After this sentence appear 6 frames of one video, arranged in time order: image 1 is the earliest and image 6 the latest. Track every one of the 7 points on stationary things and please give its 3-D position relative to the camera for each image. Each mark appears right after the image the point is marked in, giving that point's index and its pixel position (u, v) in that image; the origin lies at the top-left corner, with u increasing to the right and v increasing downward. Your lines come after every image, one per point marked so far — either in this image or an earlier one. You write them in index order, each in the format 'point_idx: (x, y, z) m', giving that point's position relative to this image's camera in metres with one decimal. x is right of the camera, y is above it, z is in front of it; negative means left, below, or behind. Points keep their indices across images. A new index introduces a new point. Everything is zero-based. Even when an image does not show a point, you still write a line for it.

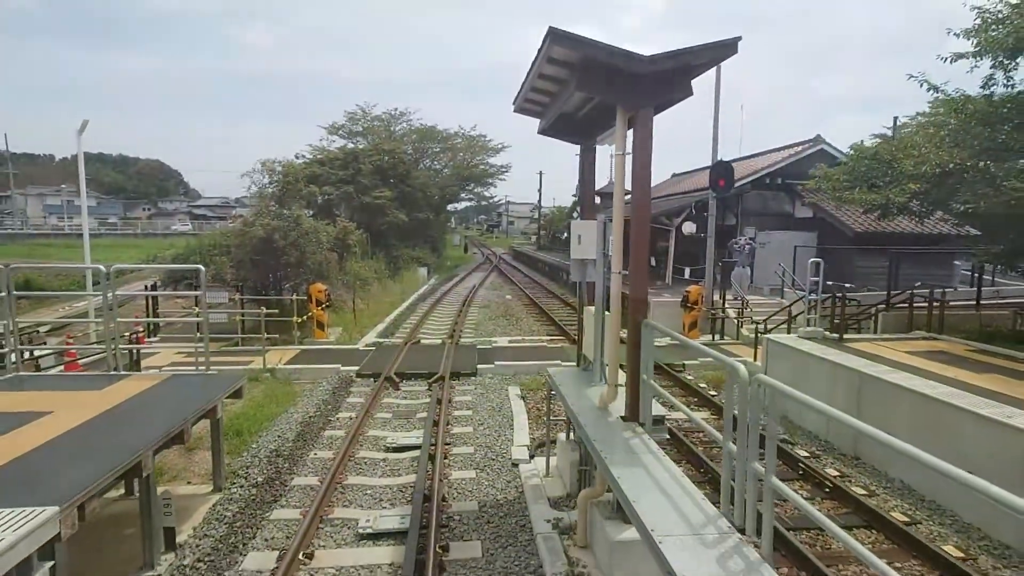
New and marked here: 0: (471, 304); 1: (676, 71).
0: (-1.8, -0.6, +15.6) m
1: (+1.5, +2.0, +3.3) m
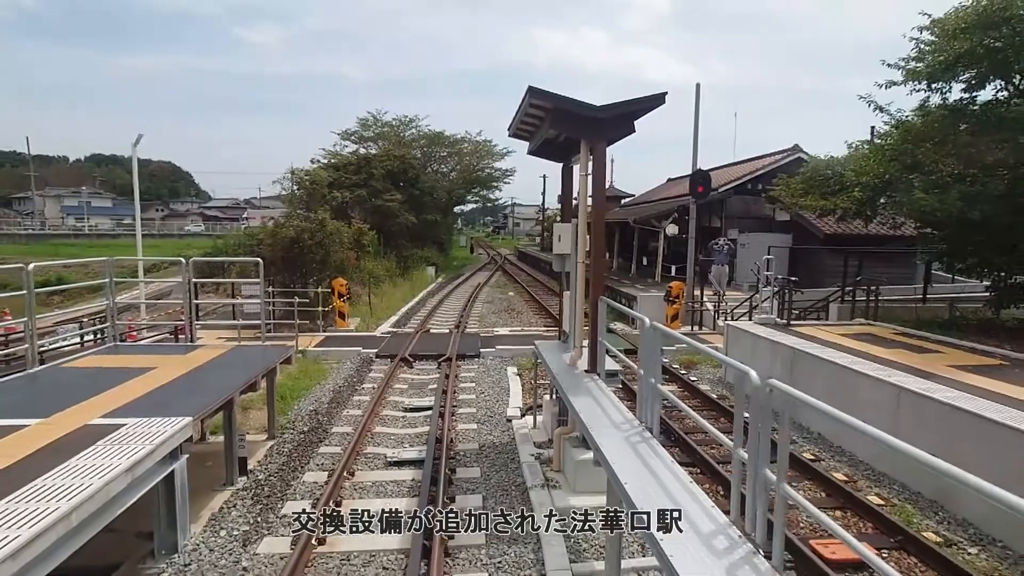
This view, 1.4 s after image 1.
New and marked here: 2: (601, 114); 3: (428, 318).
0: (-1.7, -0.5, +16.8) m
1: (+1.4, +2.2, +4.5) m
2: (+1.1, +2.2, +4.5) m
3: (-3.0, -1.0, +13.0) m
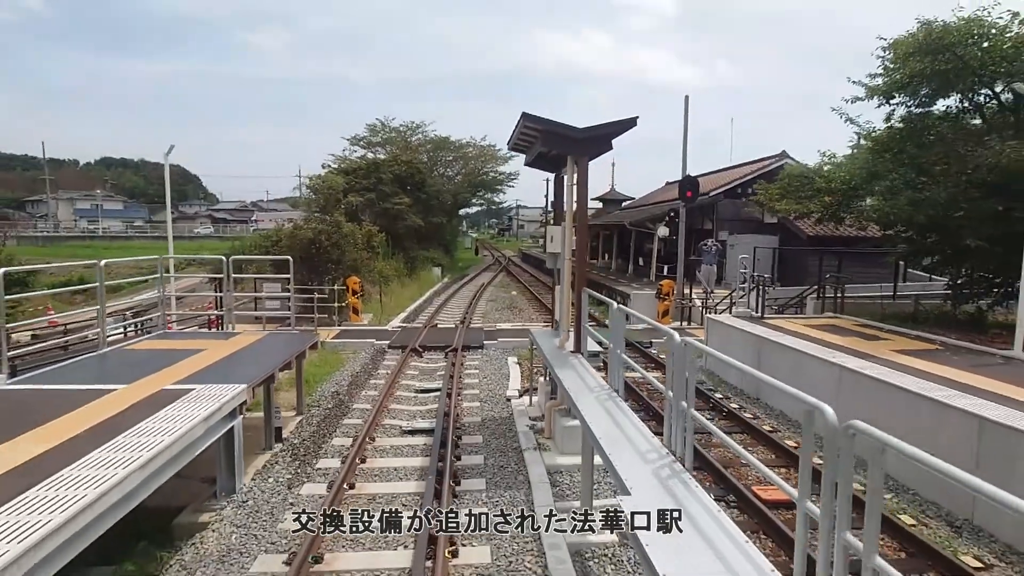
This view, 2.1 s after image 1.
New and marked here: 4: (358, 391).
0: (-1.6, -0.4, +17.7) m
1: (+1.3, +2.3, +5.4) m
2: (+1.1, +2.3, +5.3) m
3: (-3.0, -1.0, +13.9) m
4: (-3.3, -2.2, +7.8) m
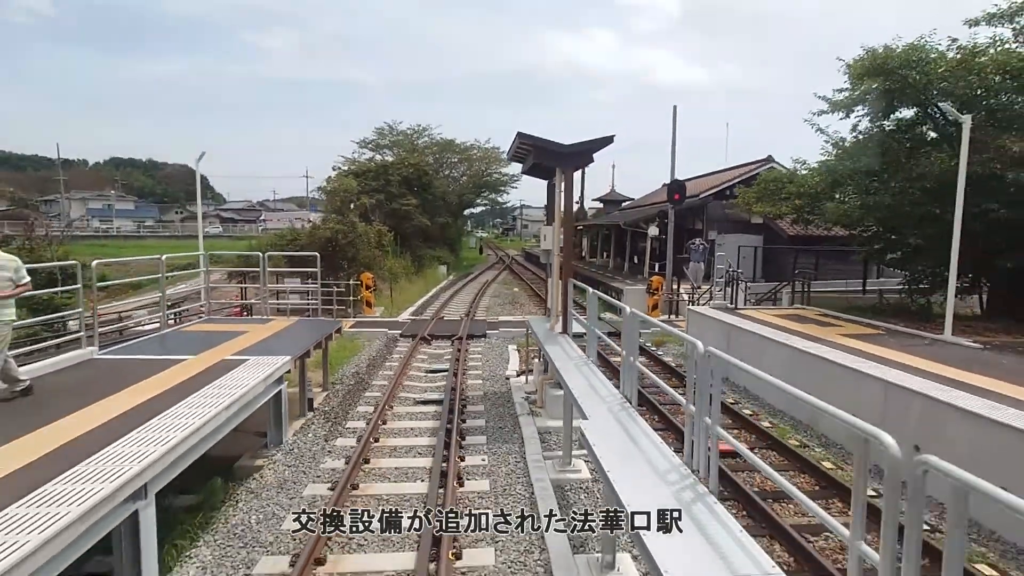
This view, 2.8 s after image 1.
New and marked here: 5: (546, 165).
0: (-1.4, -0.3, +18.2) m
1: (+1.4, +2.4, +5.9) m
2: (+1.1, +2.3, +5.8) m
3: (-2.9, -0.9, +14.4) m
4: (-3.3, -2.1, +8.3) m
5: (+0.7, +2.2, +6.0) m
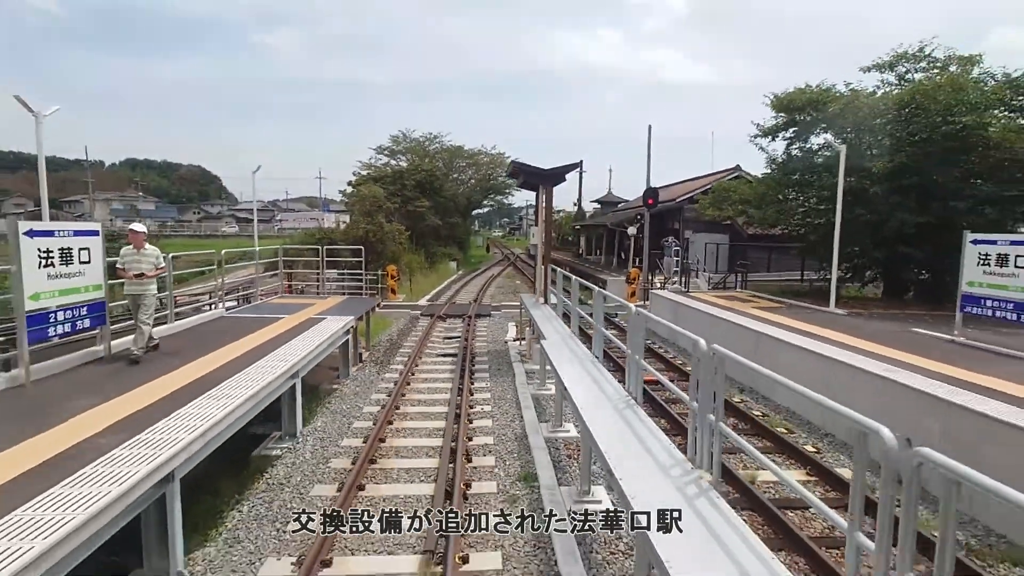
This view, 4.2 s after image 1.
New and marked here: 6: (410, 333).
0: (-1.0, -0.2, +18.9) m
1: (+1.4, +2.5, +6.5) m
2: (+1.2, +2.5, +6.4) m
3: (-2.6, -0.7, +15.1) m
4: (-3.2, -2.0, +9.0) m
5: (+0.8, +2.3, +6.6) m
6: (-3.1, -1.7, +9.9) m
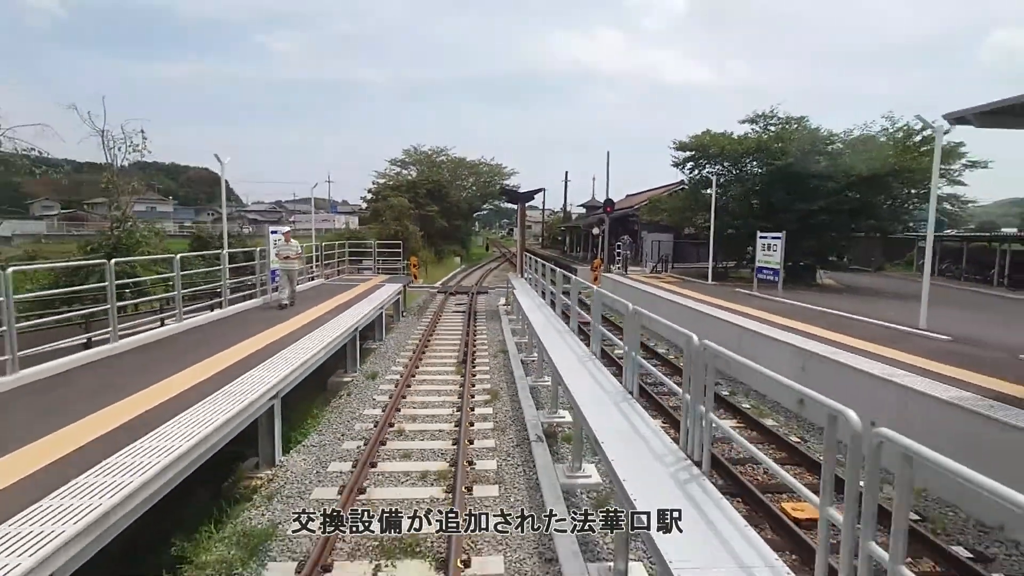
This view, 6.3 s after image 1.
0: (-0.7, -0.2, +19.1) m
1: (+1.5, +2.5, +6.6) m
2: (+1.2, +2.5, +6.5) m
3: (-2.3, -0.8, +15.4) m
4: (-3.1, -1.9, +9.3) m
5: (+0.8, +2.3, +6.7) m
6: (-3.0, -1.7, +10.1) m
